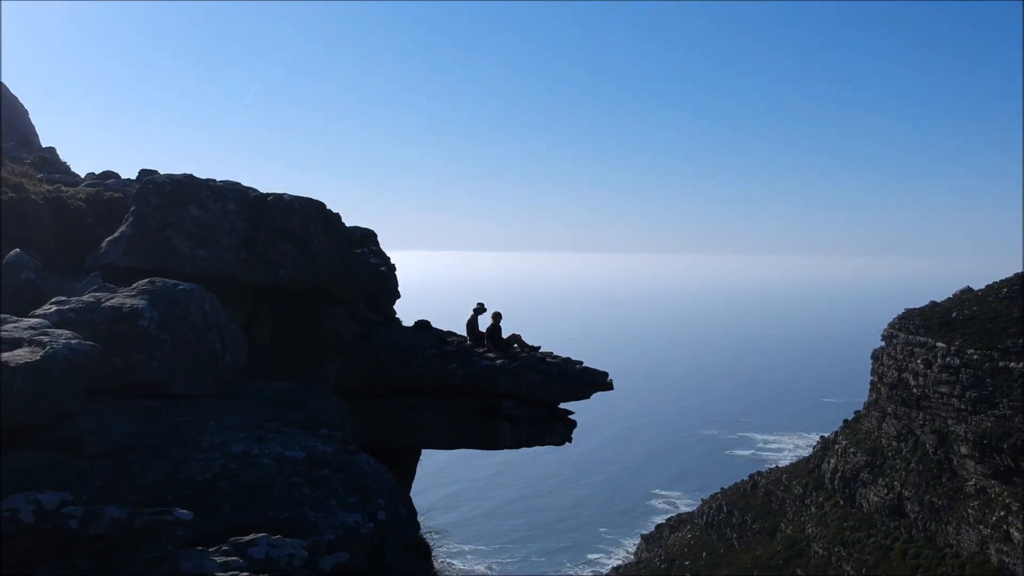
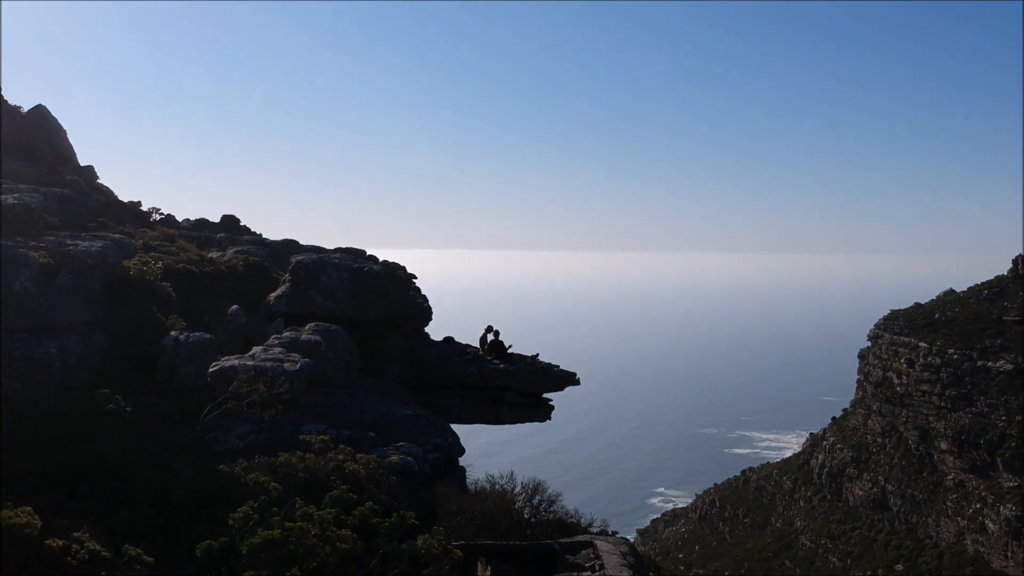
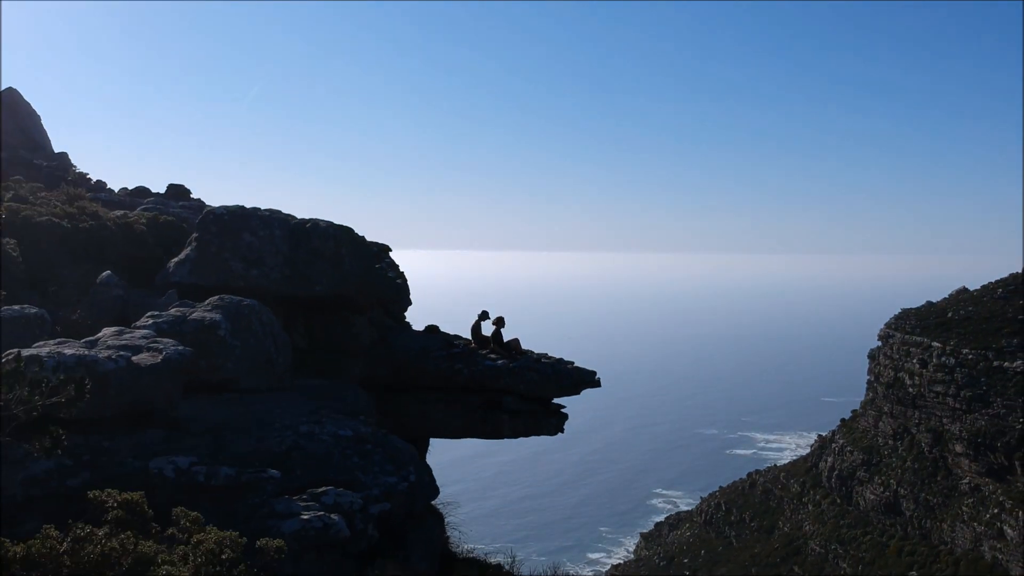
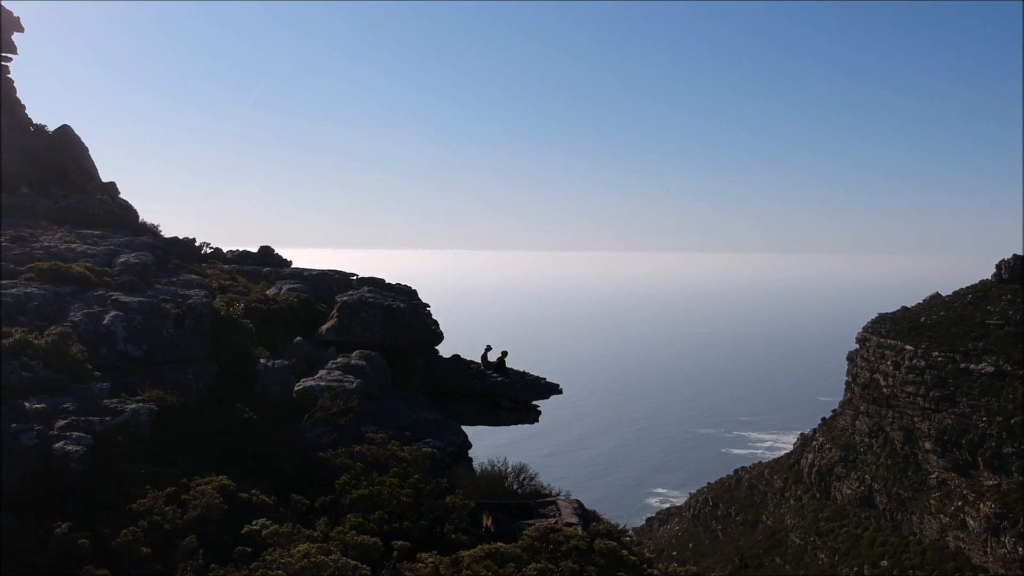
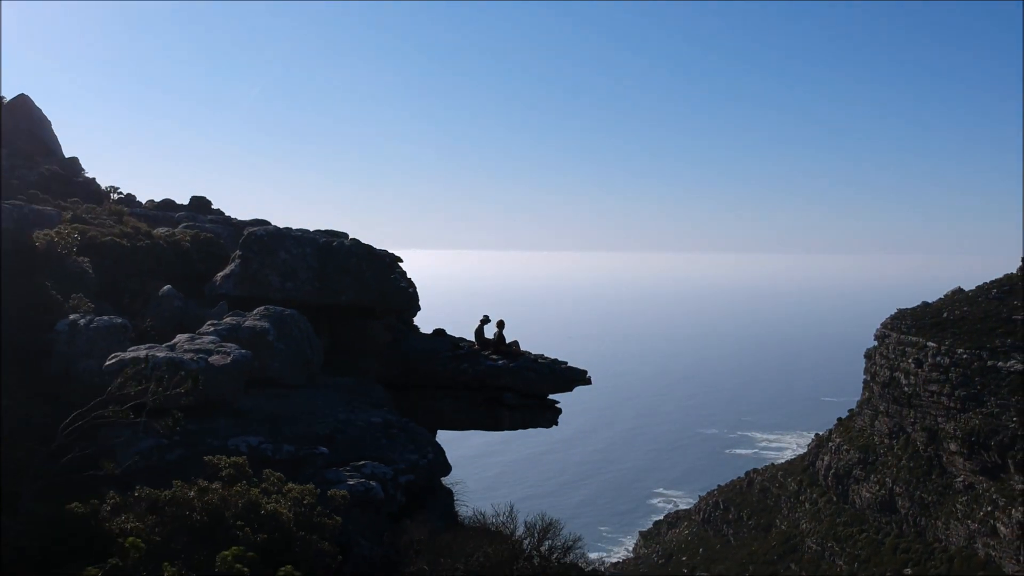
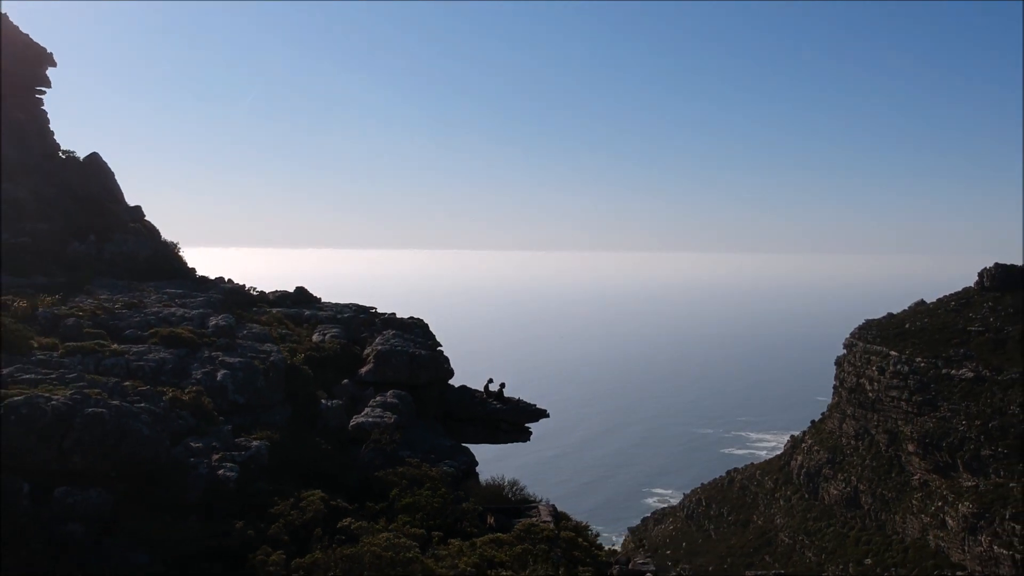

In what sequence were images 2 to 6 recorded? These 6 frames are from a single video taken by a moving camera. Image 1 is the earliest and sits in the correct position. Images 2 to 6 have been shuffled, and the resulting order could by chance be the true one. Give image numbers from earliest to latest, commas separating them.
3, 5, 2, 4, 6
